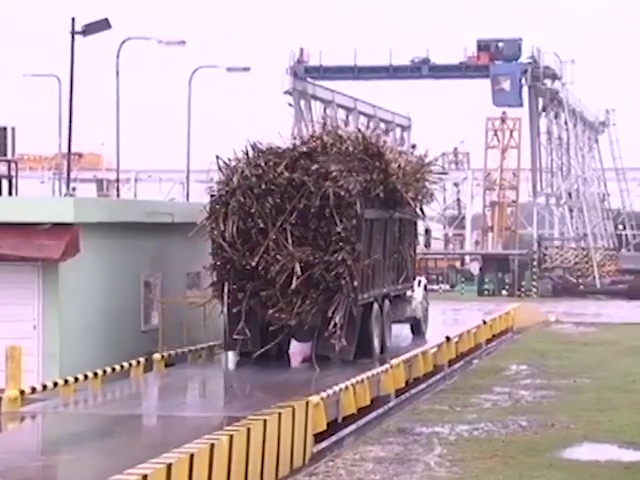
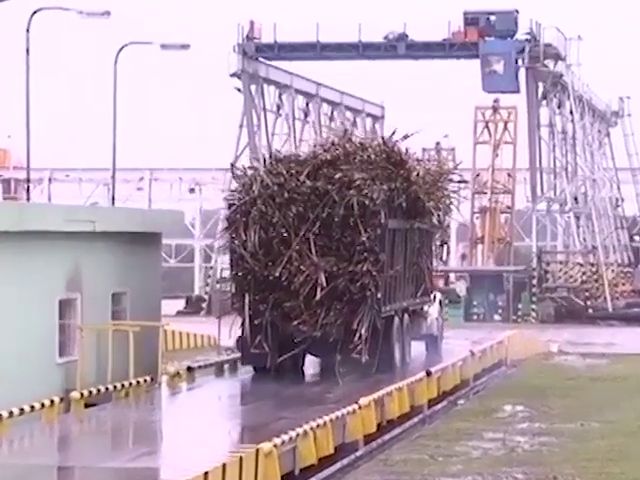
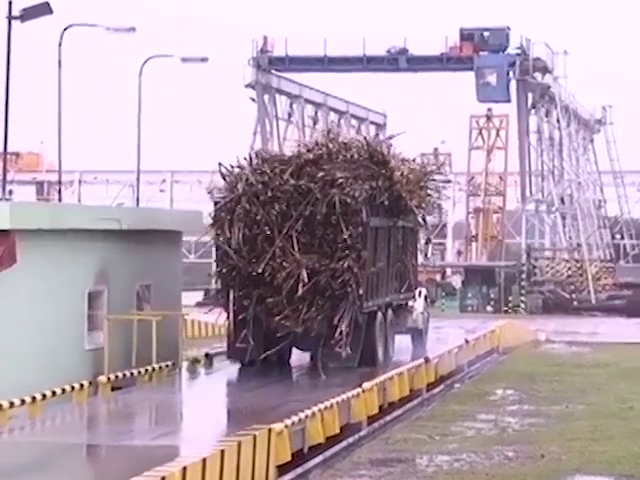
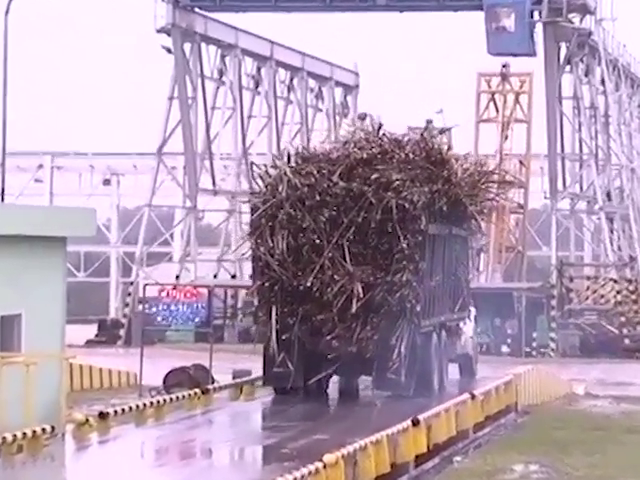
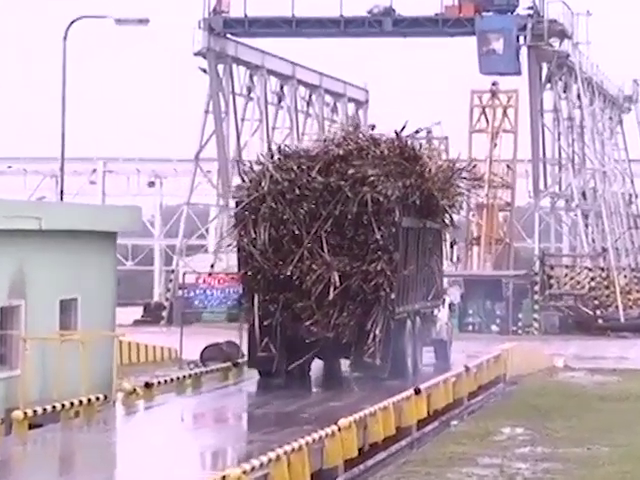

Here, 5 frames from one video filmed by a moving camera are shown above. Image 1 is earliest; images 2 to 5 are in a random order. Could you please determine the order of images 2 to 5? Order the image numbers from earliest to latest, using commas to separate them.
3, 2, 5, 4
